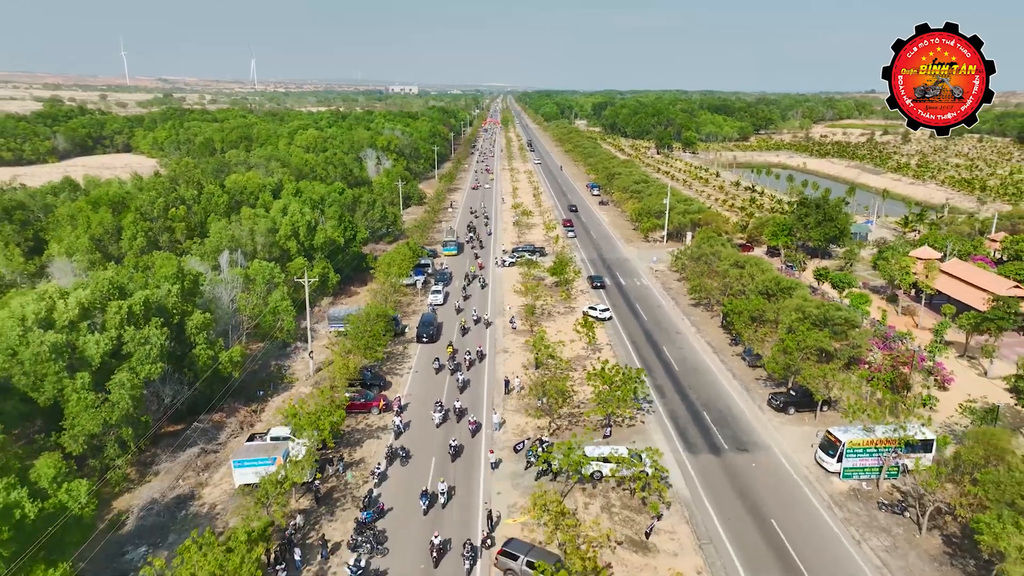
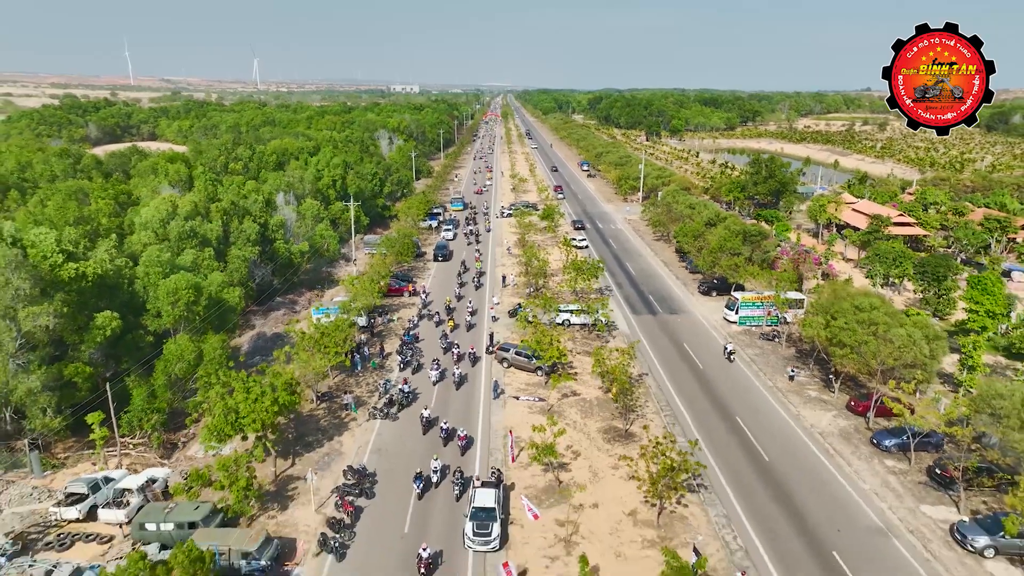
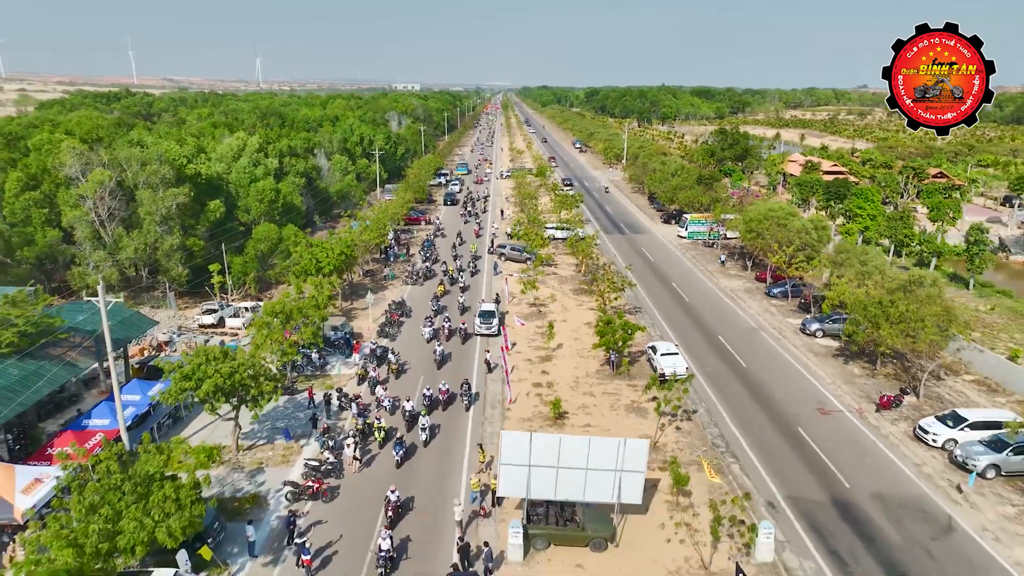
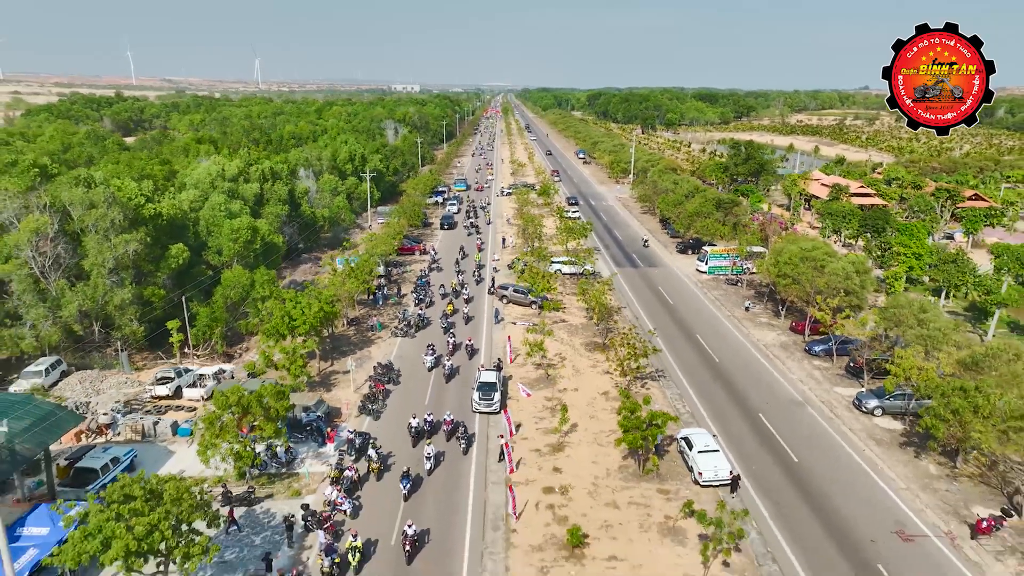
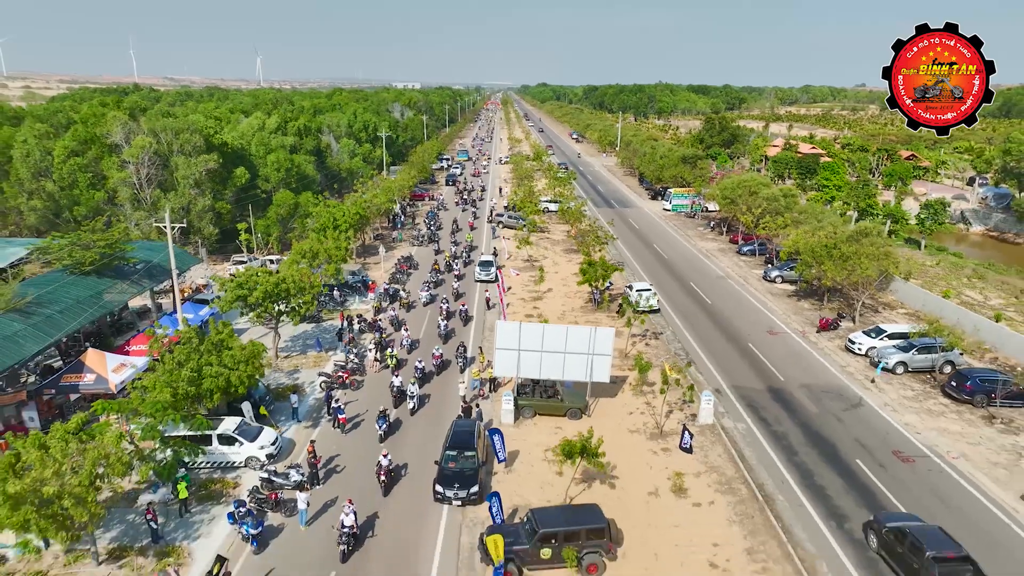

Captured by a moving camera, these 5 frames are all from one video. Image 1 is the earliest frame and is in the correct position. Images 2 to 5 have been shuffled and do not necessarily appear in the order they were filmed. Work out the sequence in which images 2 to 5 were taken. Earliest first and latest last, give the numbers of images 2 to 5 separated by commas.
2, 4, 3, 5
